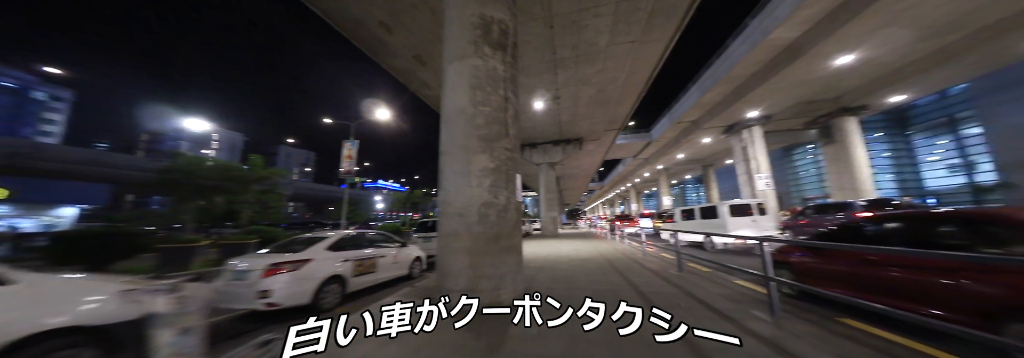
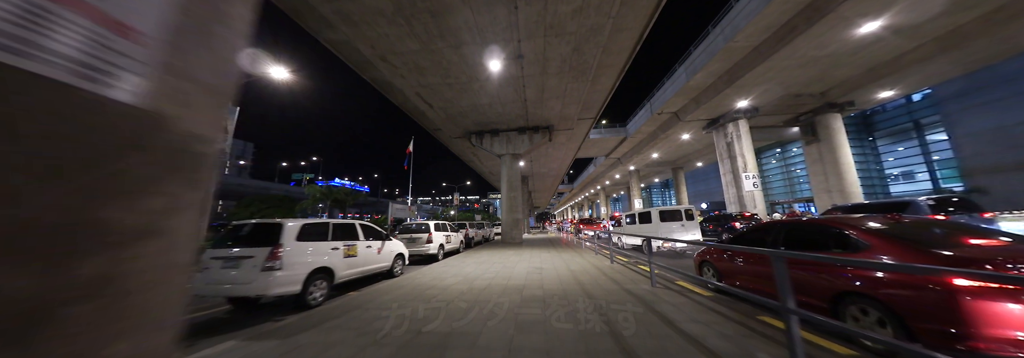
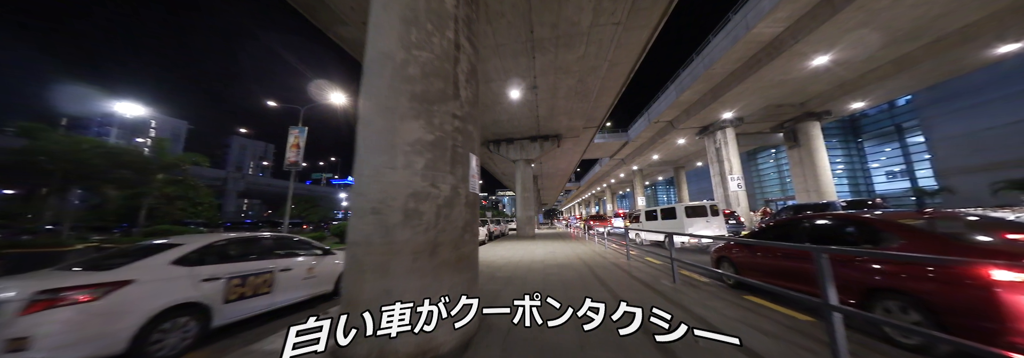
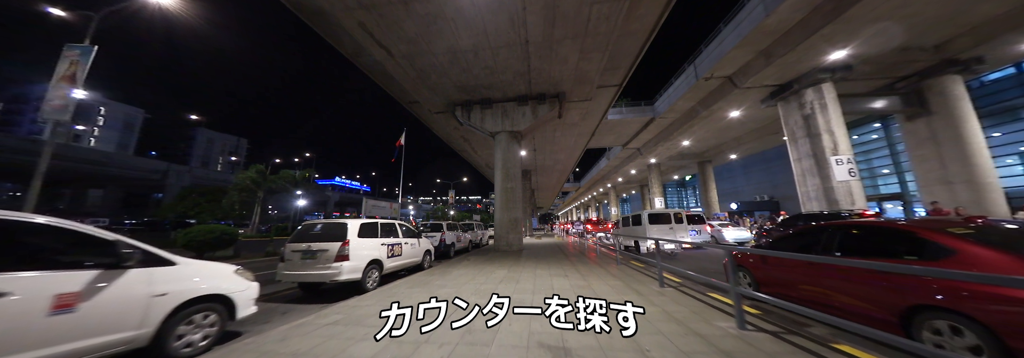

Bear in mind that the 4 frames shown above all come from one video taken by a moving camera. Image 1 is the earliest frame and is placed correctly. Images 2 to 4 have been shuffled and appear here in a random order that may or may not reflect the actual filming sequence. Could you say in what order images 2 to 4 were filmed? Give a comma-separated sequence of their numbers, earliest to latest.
3, 2, 4
